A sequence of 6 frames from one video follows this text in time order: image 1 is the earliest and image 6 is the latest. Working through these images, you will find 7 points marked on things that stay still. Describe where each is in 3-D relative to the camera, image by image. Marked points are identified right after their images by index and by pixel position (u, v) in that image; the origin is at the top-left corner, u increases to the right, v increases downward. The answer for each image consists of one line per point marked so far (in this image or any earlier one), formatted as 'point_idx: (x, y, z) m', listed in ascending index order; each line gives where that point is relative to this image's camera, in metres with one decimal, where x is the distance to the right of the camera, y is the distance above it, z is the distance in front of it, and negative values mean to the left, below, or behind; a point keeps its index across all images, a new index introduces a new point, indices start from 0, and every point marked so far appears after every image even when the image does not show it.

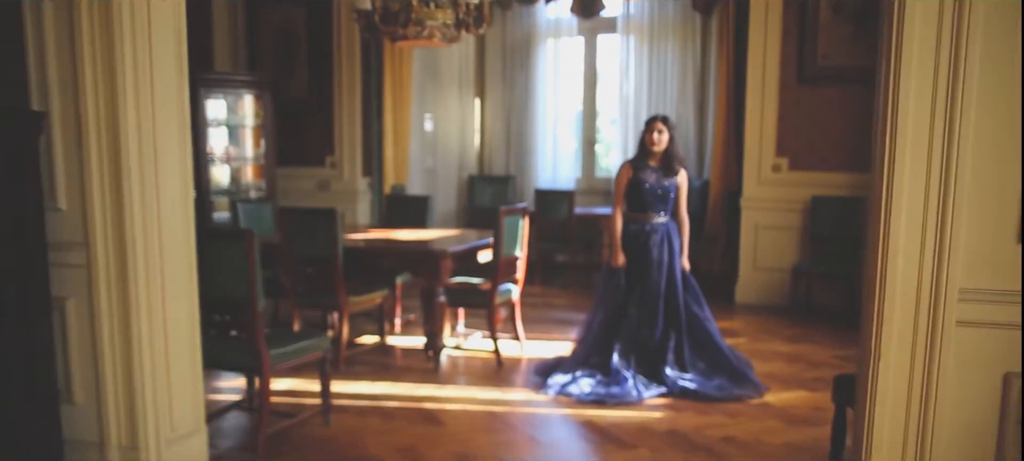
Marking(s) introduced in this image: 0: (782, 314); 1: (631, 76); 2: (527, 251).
0: (+1.4, -0.5, +4.7) m
1: (+0.8, +1.1, +6.1) m
2: (+0.1, -0.1, +3.7) m
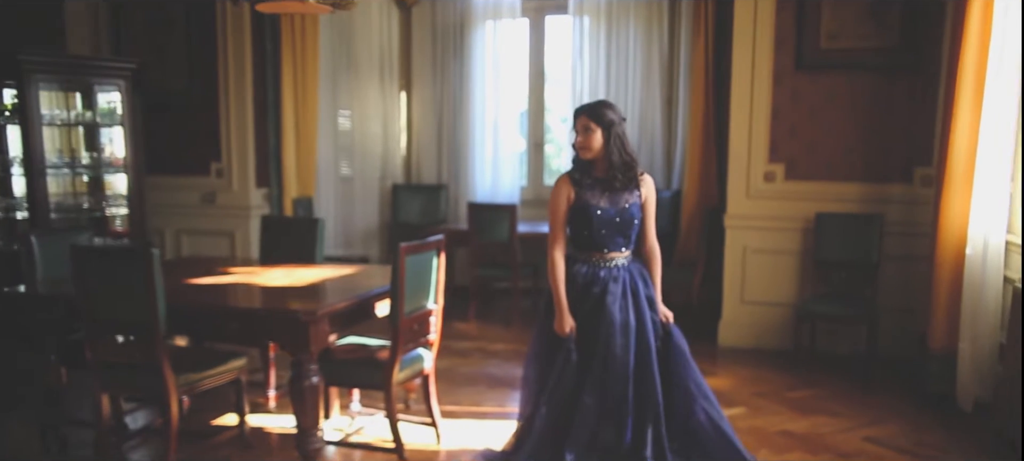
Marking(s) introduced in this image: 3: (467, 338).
0: (+1.1, -0.6, +3.7) m
1: (+0.4, +0.9, +5.1) m
2: (-0.2, -0.2, +2.6) m
3: (-0.2, -0.5, +4.2) m
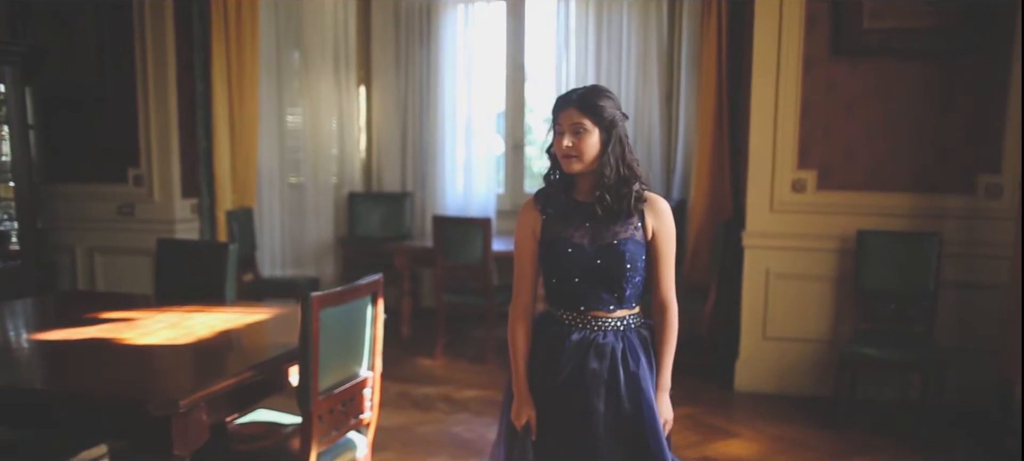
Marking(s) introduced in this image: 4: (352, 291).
0: (+1.0, -0.6, +3.0) m
1: (+0.3, +0.9, +4.4) m
2: (-0.3, -0.3, +1.9) m
3: (-0.3, -0.6, +3.5) m
4: (-0.3, -0.1, +1.7) m
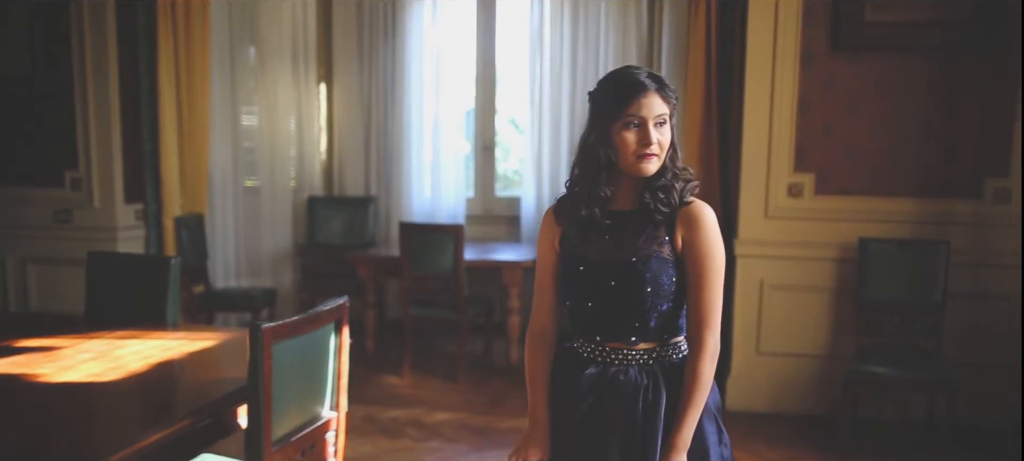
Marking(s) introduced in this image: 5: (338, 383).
0: (+1.0, -0.7, +2.8) m
1: (+0.1, +0.8, +4.1) m
2: (-0.3, -0.3, +1.6) m
3: (-0.4, -0.6, +3.2) m
4: (-0.3, -0.1, +1.4) m
5: (-0.3, -0.3, +1.6) m
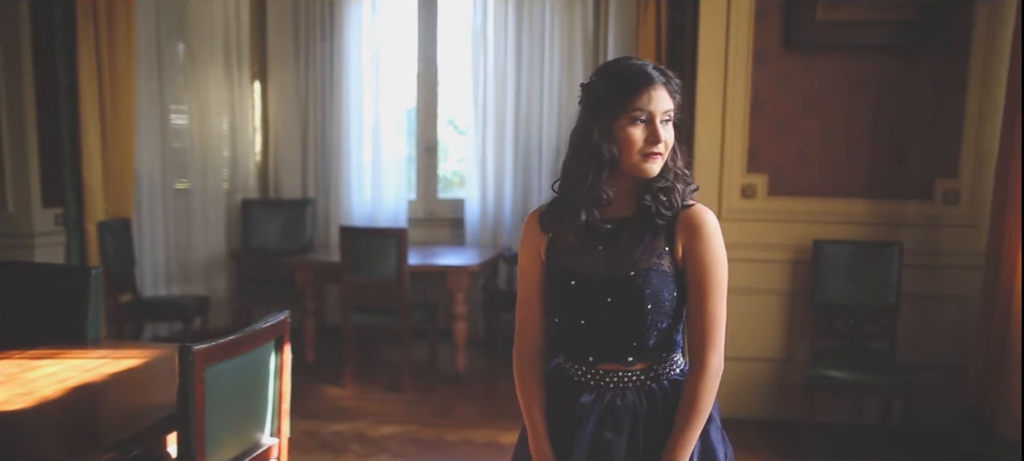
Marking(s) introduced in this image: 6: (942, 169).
0: (+0.8, -0.7, +2.7) m
1: (-0.1, +0.8, +4.0) m
2: (-0.4, -0.3, +1.4) m
3: (-0.6, -0.6, +3.0) m
4: (-0.4, -0.2, +1.3) m
5: (-0.4, -0.3, +1.4) m
6: (+1.4, +0.2, +2.8) m
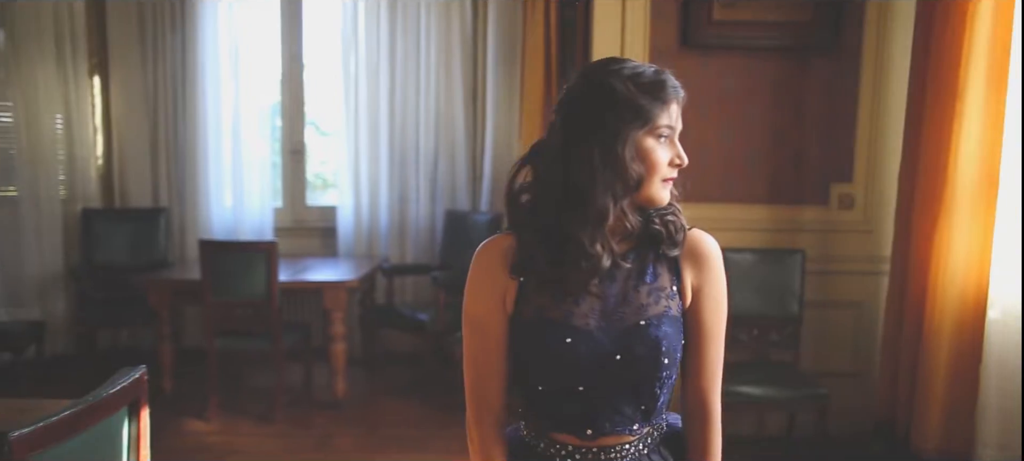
0: (+0.5, -0.7, +2.6) m
1: (-0.6, +0.8, +3.7) m
2: (-0.5, -0.4, +1.1) m
3: (-0.9, -0.7, +2.7) m
4: (-0.5, -0.2, +1.0) m
5: (-0.5, -0.3, +1.1) m
6: (+1.0, +0.2, +2.8) m
